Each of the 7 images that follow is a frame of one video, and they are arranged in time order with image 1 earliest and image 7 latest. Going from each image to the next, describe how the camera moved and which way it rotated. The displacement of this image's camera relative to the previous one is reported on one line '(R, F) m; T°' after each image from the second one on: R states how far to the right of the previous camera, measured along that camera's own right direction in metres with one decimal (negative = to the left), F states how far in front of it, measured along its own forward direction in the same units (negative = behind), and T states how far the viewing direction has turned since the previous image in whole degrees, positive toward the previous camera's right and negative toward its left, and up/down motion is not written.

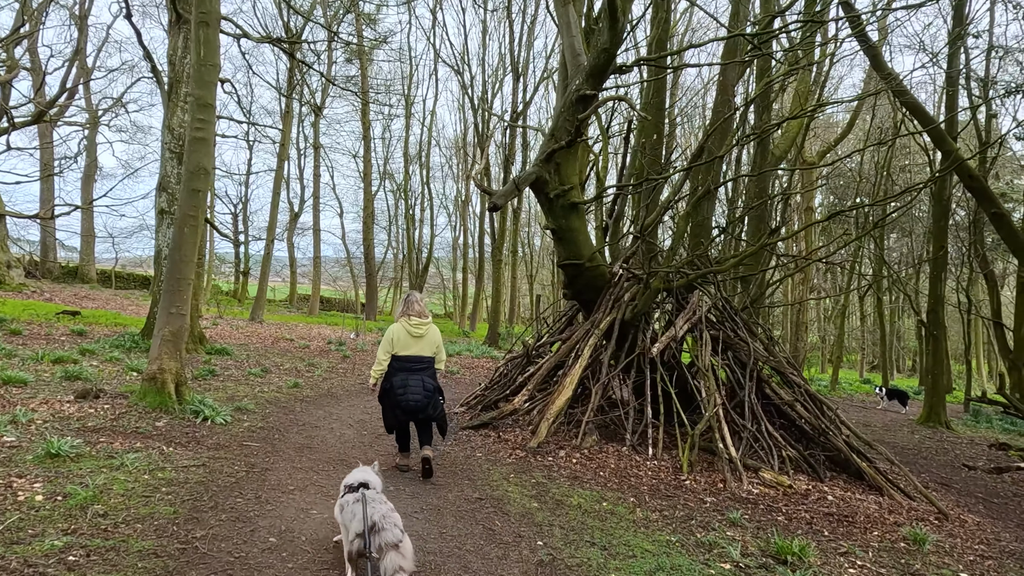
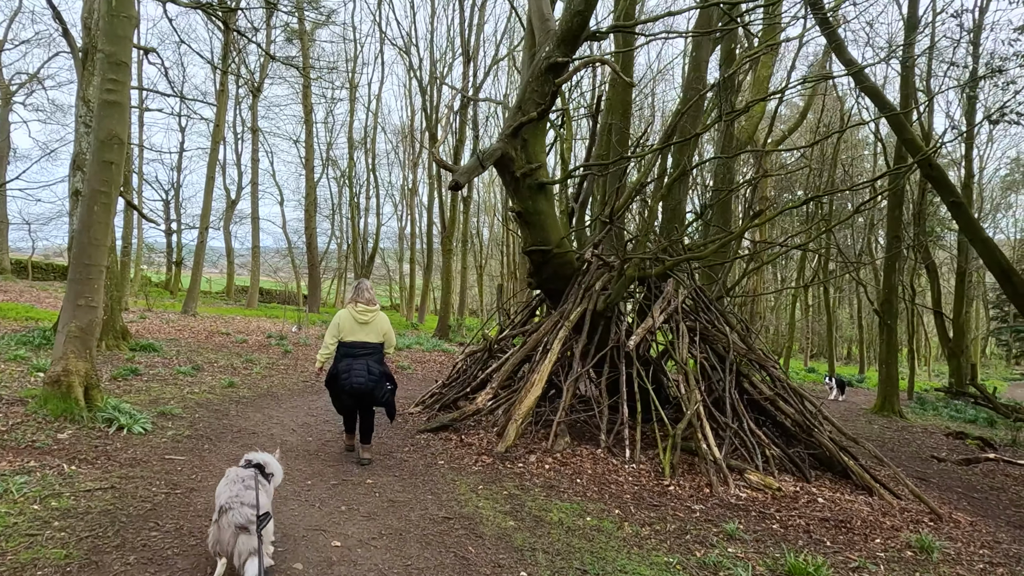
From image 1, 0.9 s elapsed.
(-0.2, +0.6) m; +5°
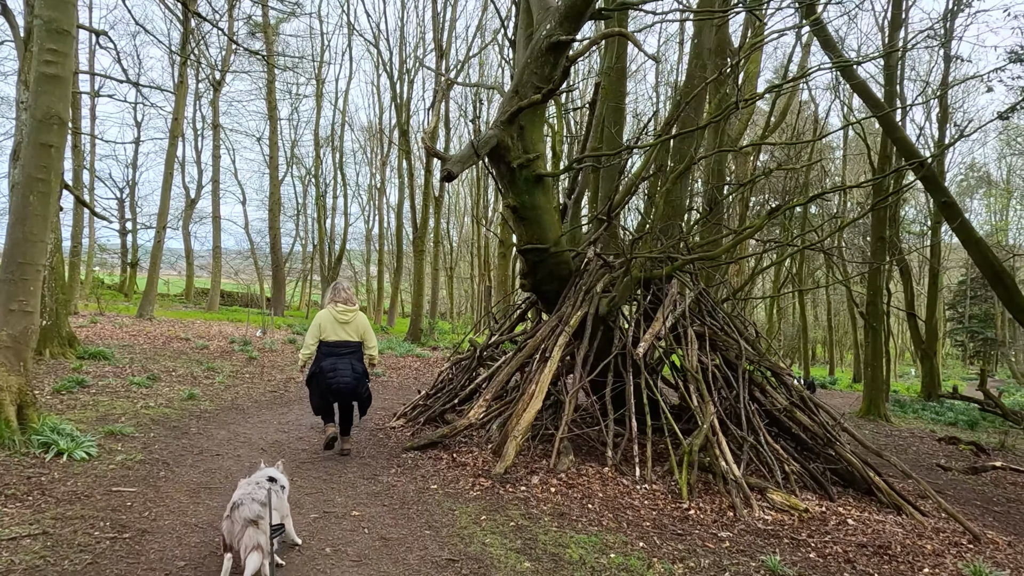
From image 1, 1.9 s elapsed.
(-0.2, +0.6) m; +3°
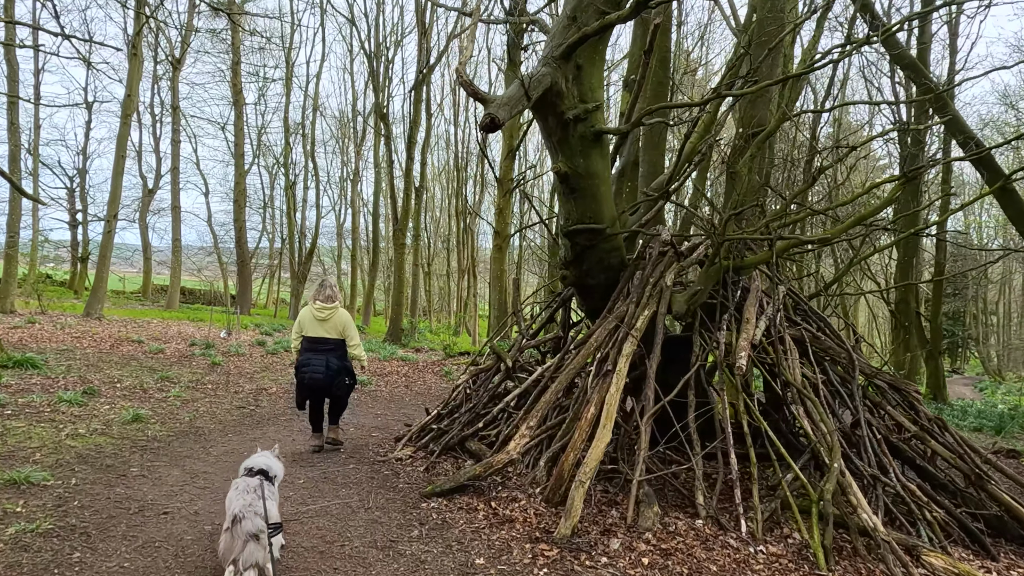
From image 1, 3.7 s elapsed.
(-0.5, +1.4) m; +3°
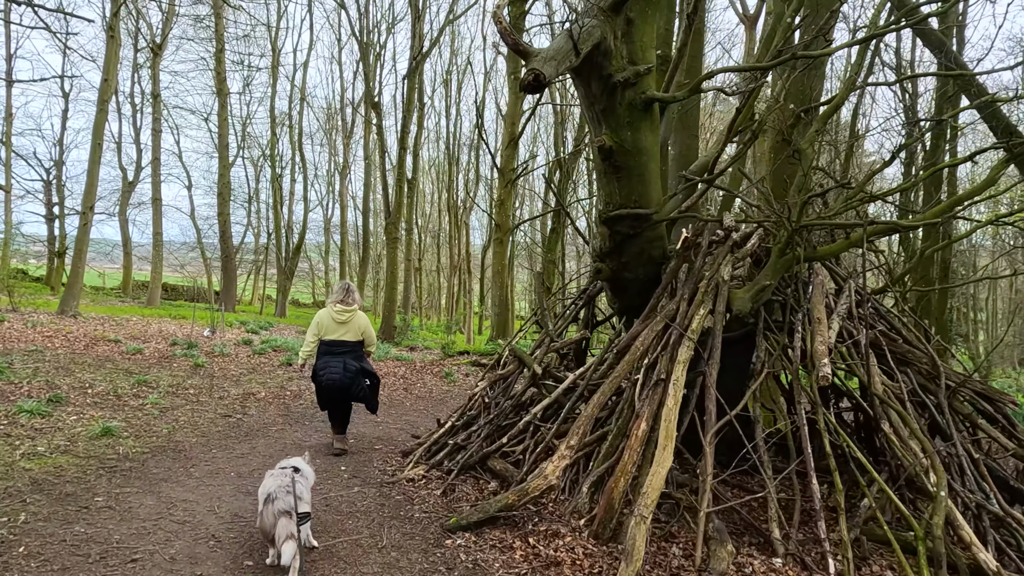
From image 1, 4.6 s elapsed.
(-0.3, +0.7) m; +1°
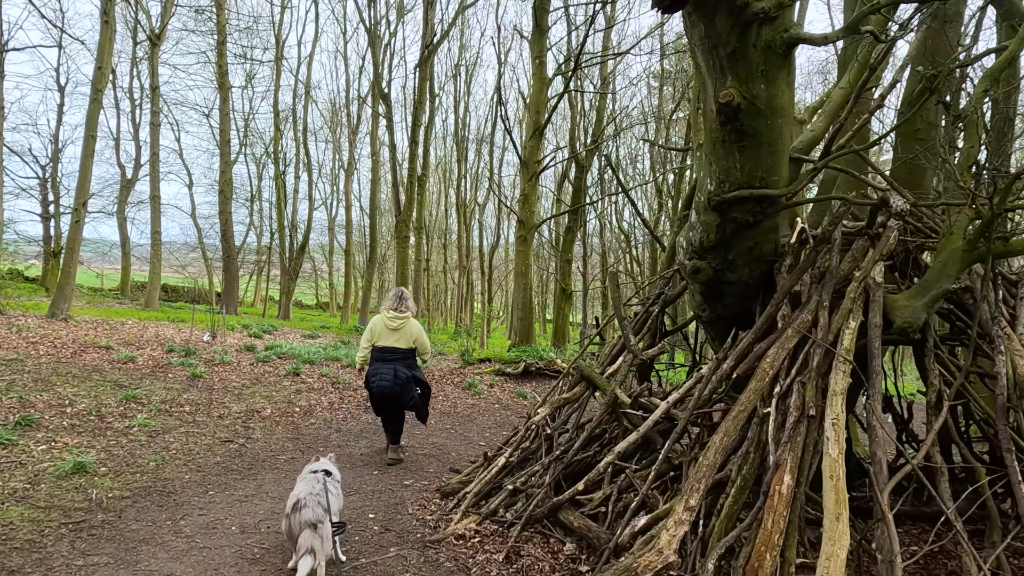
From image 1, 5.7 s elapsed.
(-0.4, +0.9) m; 0°
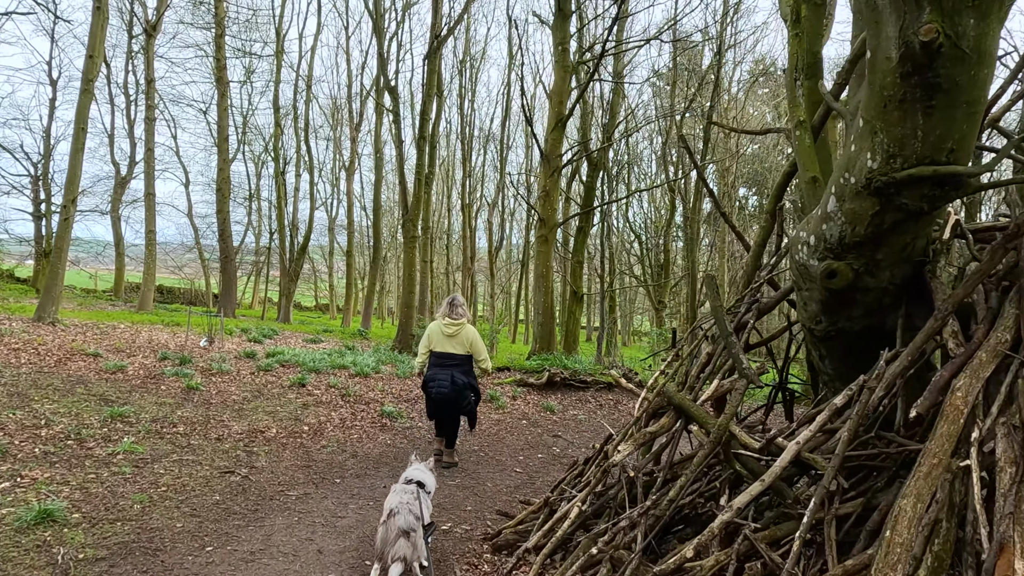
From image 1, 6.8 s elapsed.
(-0.4, +0.8) m; 0°
